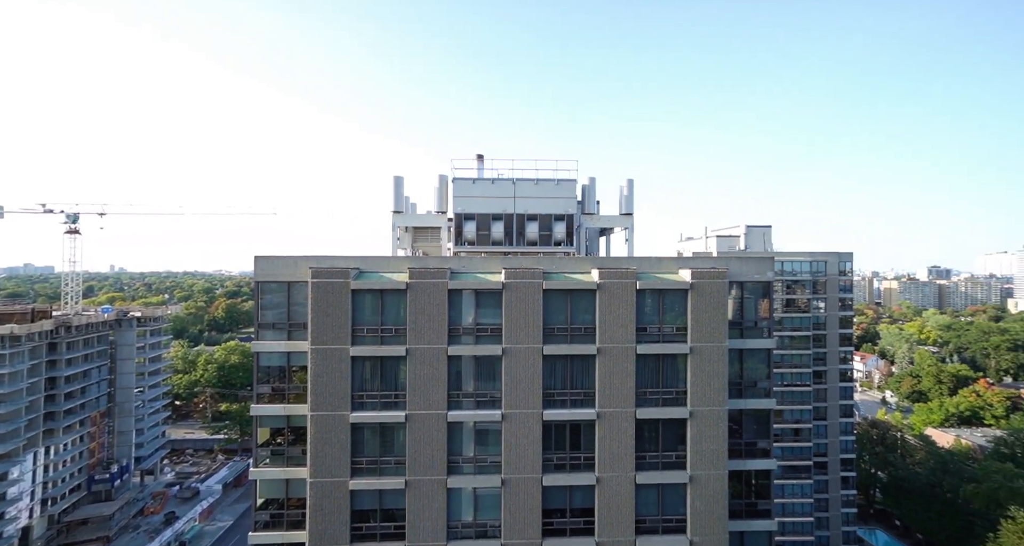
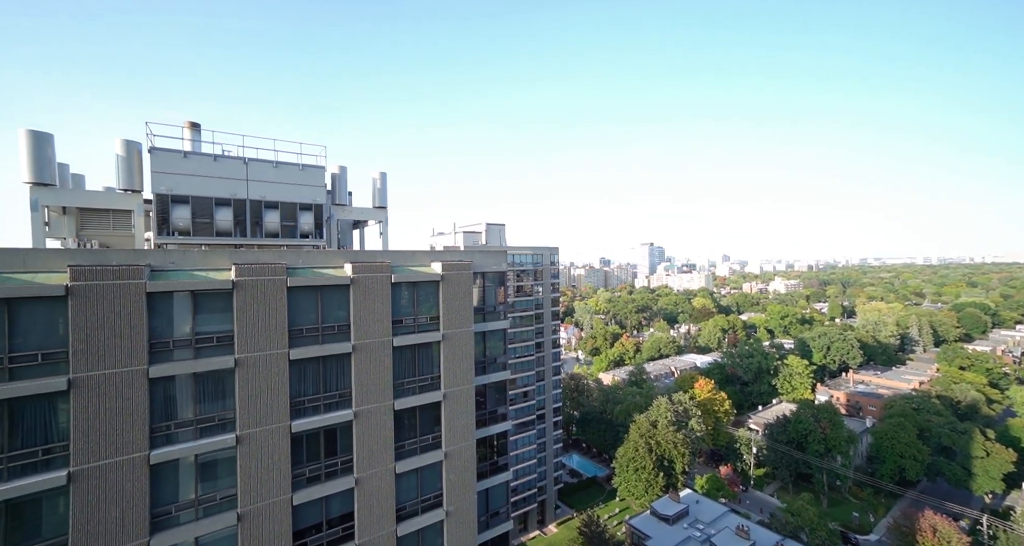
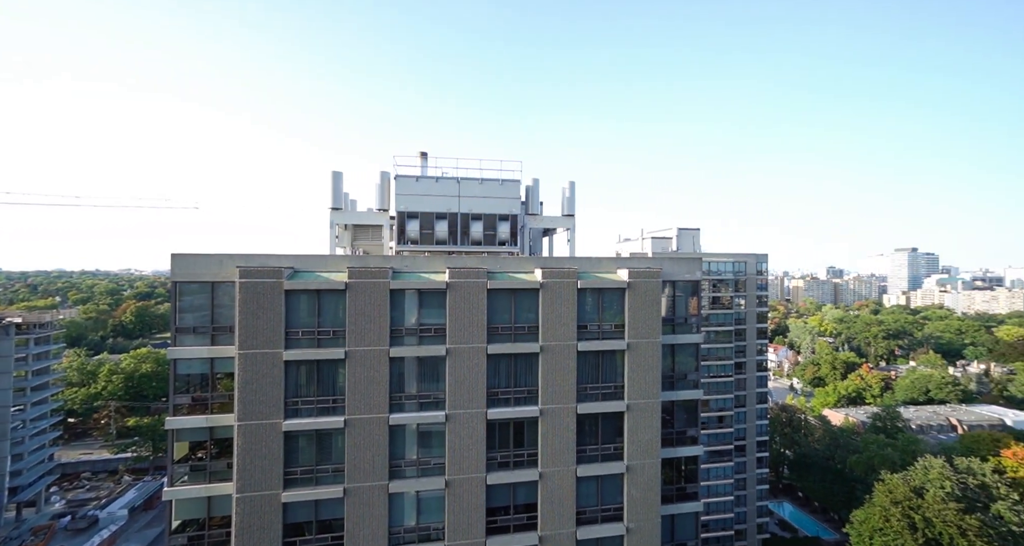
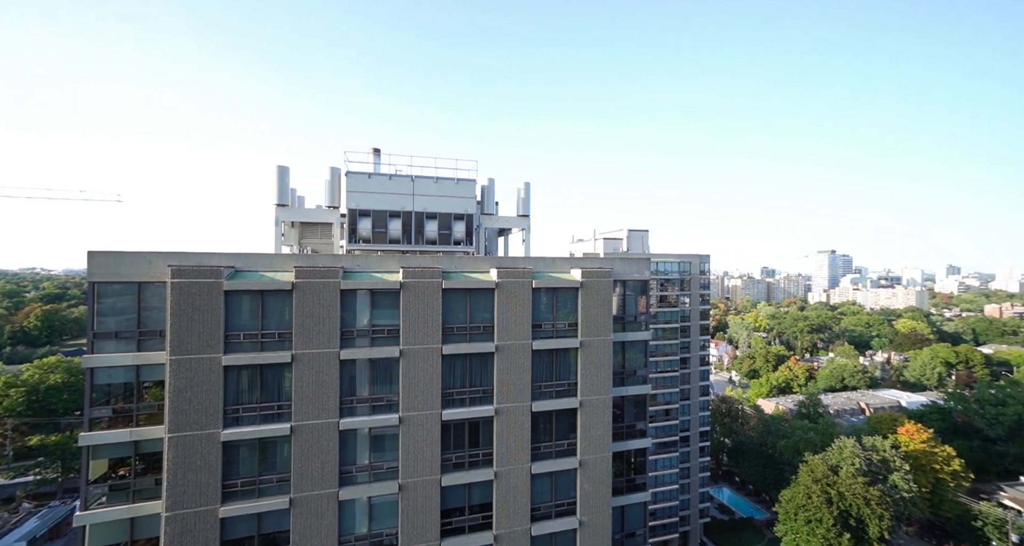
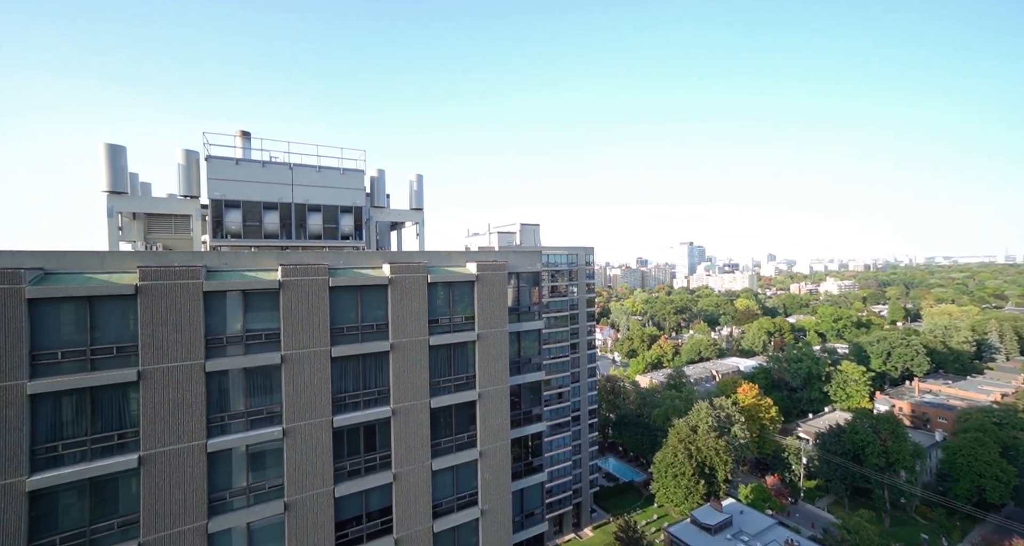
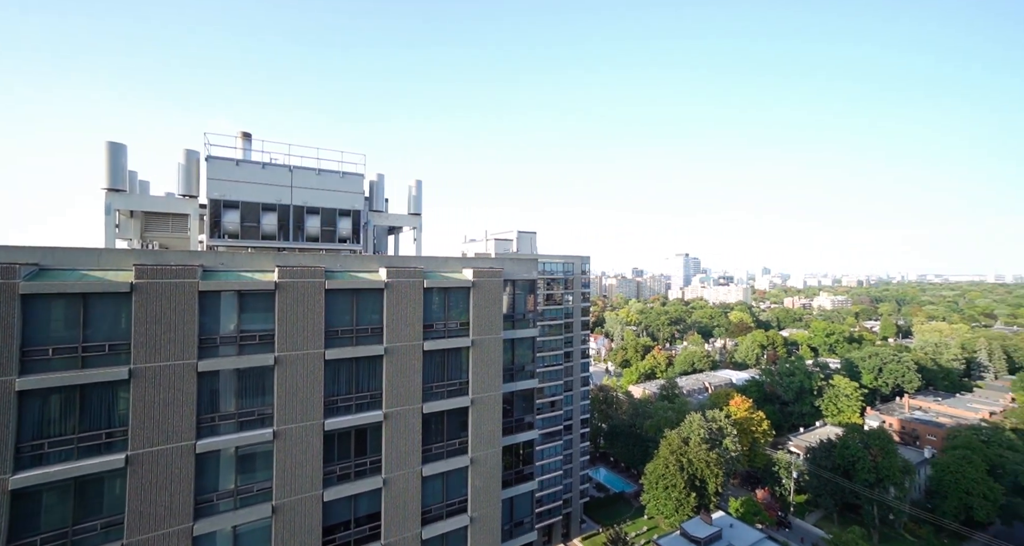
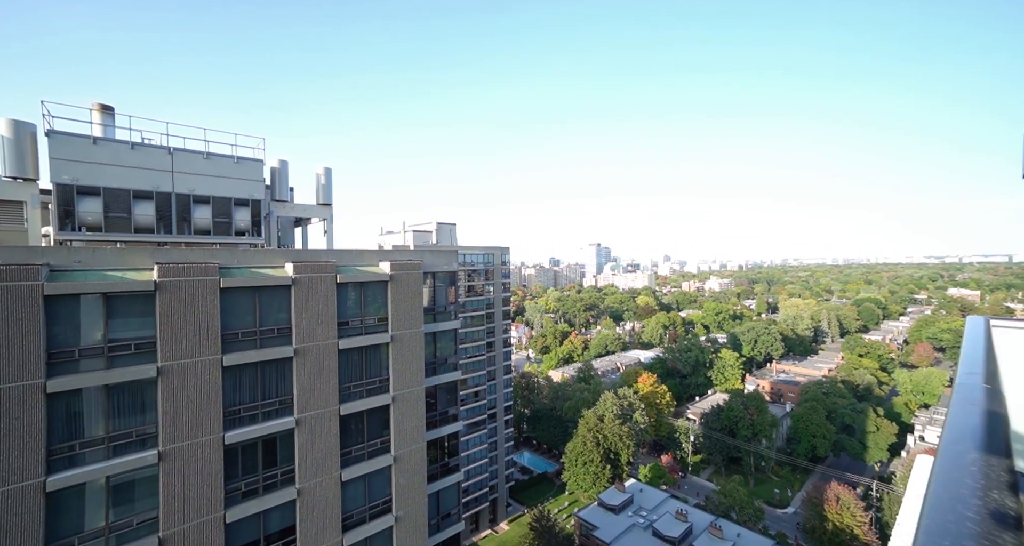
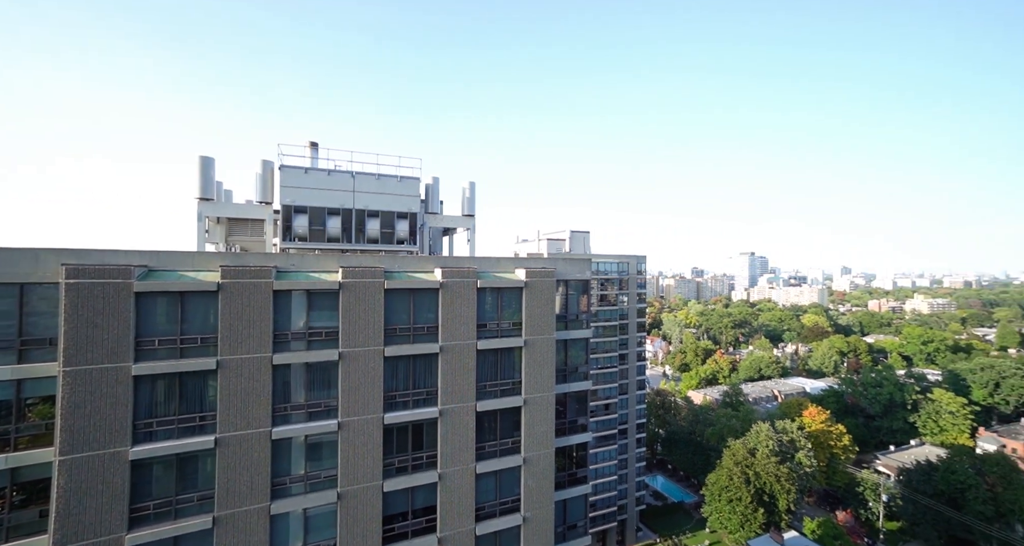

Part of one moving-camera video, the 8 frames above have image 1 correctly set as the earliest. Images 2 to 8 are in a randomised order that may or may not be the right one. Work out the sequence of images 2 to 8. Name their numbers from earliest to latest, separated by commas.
3, 4, 8, 6, 7, 2, 5
